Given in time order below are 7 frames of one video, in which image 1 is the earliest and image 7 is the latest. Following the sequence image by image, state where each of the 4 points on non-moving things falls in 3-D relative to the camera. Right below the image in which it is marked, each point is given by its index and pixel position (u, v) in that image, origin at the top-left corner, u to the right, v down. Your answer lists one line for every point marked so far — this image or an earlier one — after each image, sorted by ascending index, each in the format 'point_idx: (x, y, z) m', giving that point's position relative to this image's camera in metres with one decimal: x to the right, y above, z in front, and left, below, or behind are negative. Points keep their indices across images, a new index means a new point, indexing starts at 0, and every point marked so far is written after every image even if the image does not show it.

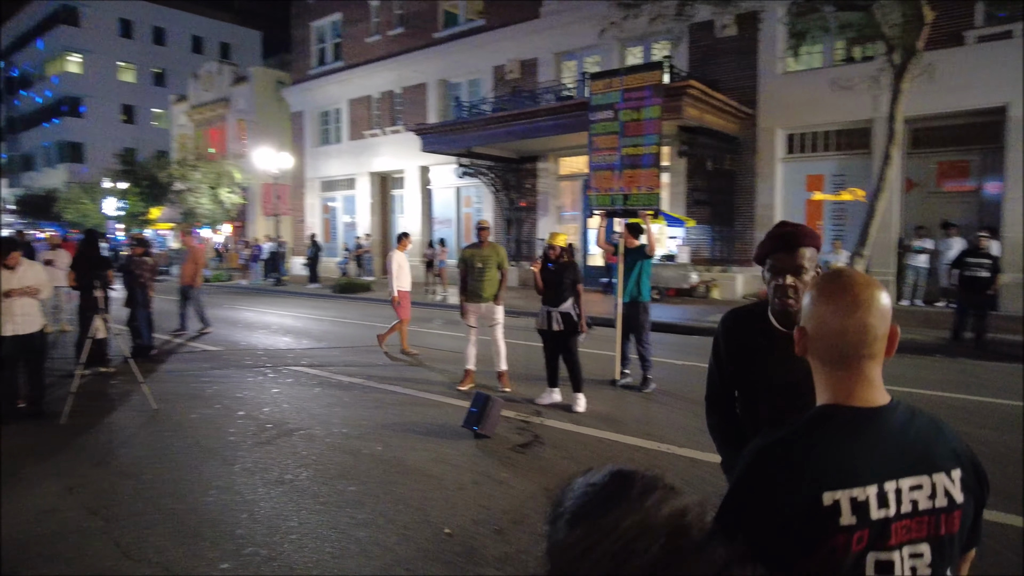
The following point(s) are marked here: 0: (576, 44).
0: (+1.6, +6.1, +17.1) m
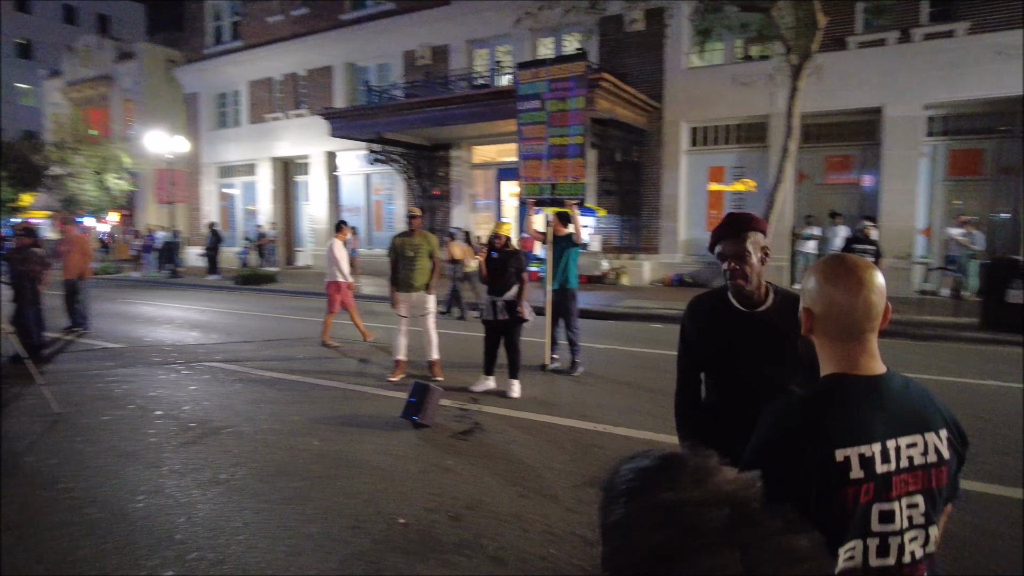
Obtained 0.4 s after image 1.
0: (-0.6, +6.4, +17.1) m
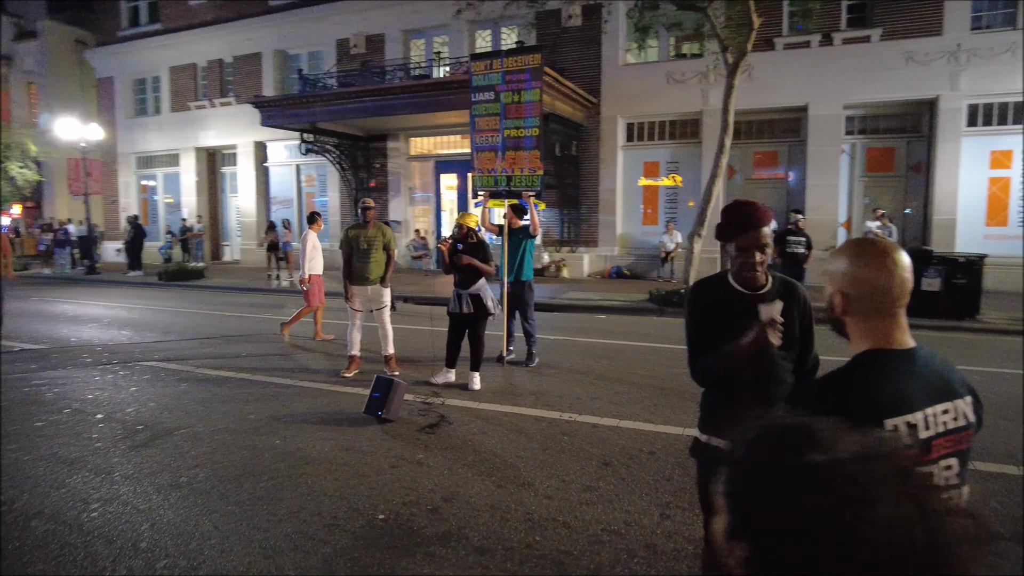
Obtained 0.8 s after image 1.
0: (-2.2, +6.5, +16.9) m
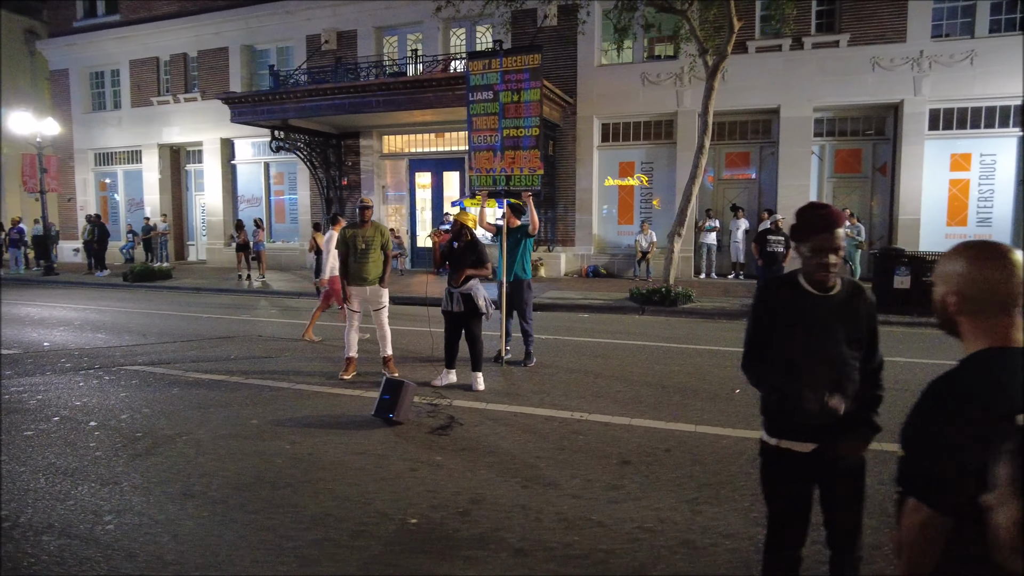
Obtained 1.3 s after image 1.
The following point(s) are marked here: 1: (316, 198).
0: (-2.8, +6.6, +16.7) m
1: (-5.2, +2.4, +18.1) m
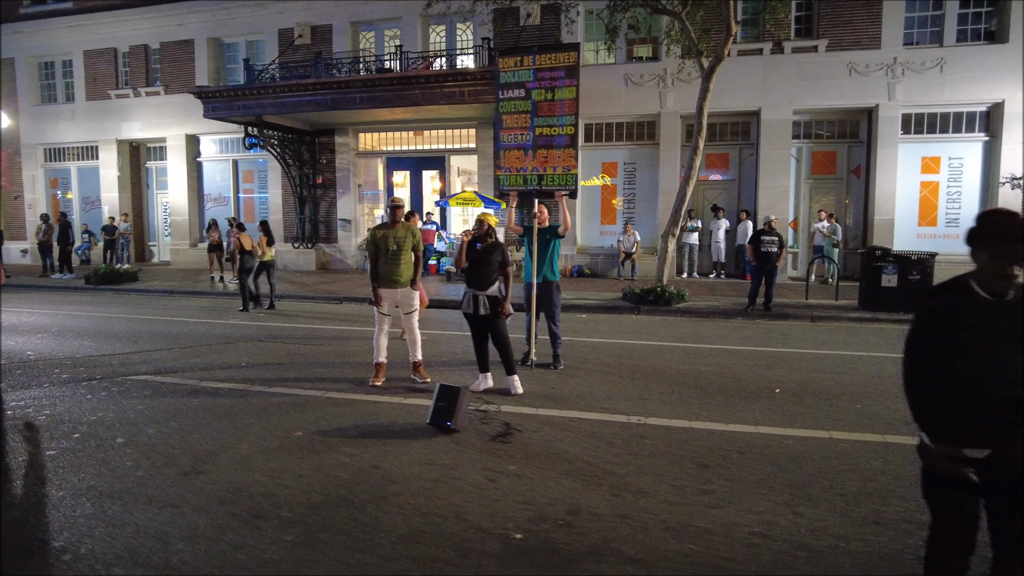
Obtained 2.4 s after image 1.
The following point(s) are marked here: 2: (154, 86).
0: (-3.3, +6.5, +16.3) m
1: (-5.7, +2.3, +17.5) m
2: (-9.2, +5.2, +17.6) m
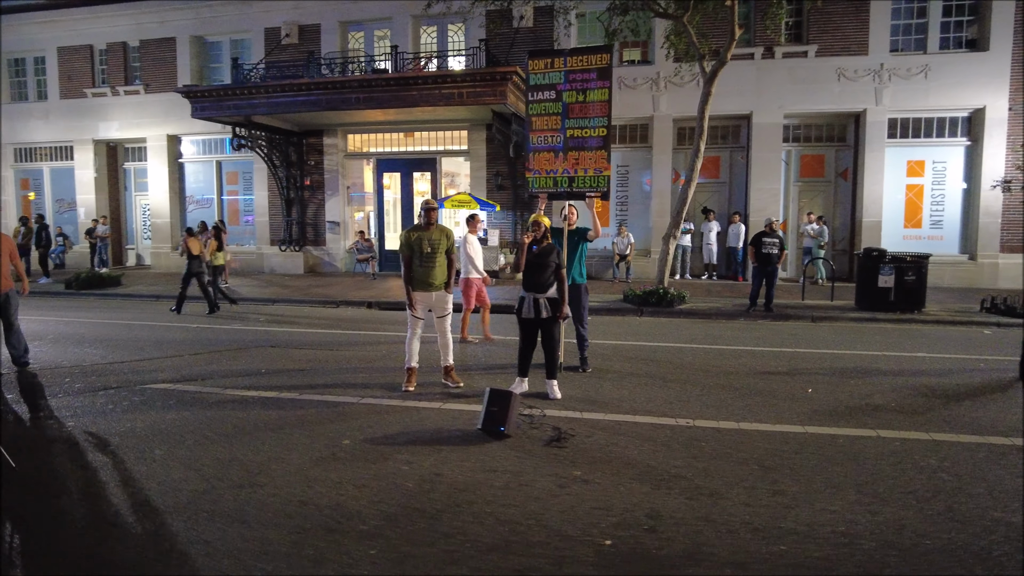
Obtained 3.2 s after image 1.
0: (-3.4, +6.4, +16.1) m
1: (-5.9, +2.2, +17.1) m
2: (-9.5, +5.1, +17.1) m
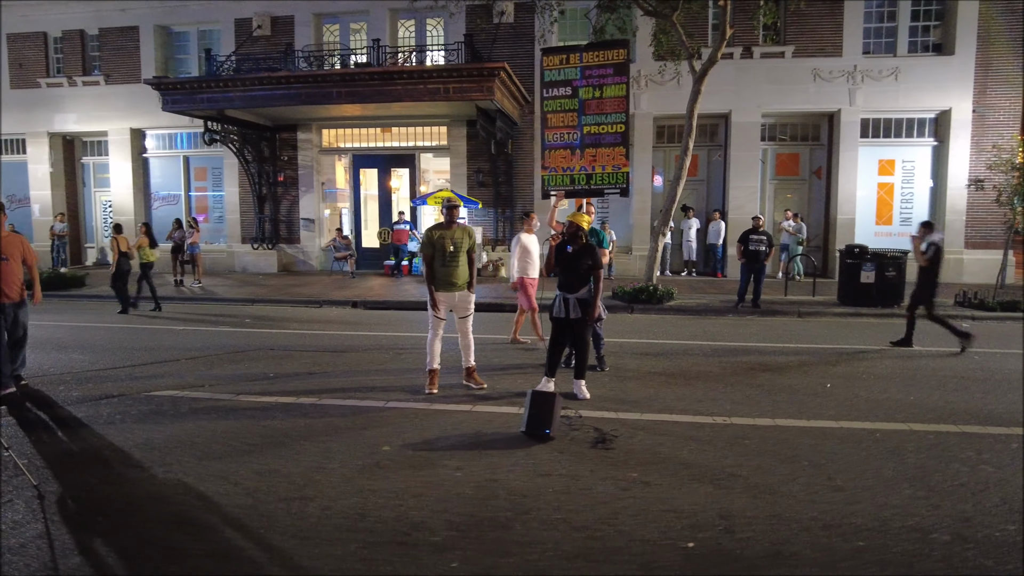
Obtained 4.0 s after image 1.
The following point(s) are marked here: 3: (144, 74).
0: (-3.9, +6.5, +15.7) m
1: (-6.4, +2.2, +16.5) m
2: (-10.0, +5.1, +16.3) m
3: (-8.6, +5.1, +16.0) m
